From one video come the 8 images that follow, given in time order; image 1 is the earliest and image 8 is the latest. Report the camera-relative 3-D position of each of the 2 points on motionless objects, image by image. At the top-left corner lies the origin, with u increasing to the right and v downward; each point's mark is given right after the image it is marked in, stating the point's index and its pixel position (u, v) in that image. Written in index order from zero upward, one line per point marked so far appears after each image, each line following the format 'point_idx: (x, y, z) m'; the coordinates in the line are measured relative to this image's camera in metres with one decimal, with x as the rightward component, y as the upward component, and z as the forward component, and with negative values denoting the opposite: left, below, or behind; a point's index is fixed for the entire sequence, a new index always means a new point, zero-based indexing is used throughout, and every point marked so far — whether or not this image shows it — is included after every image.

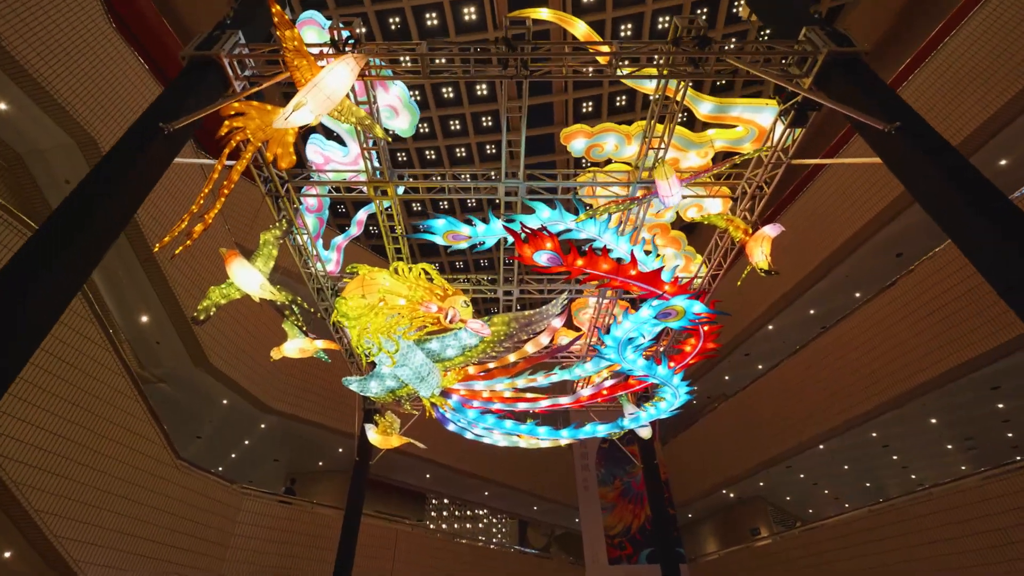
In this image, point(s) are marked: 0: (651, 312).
0: (+2.0, -0.4, +7.2) m
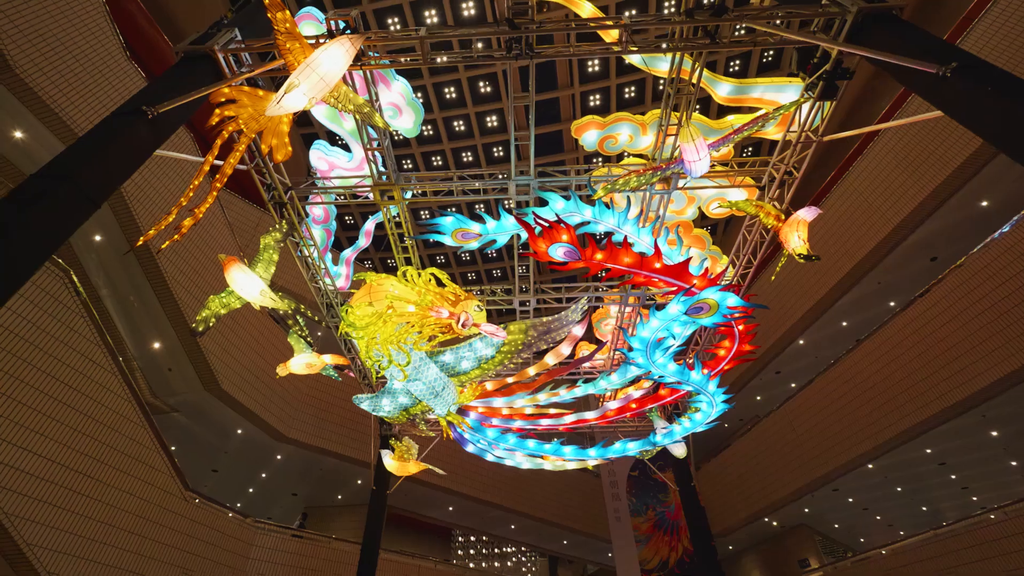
0: (+2.3, -0.3, +6.6) m
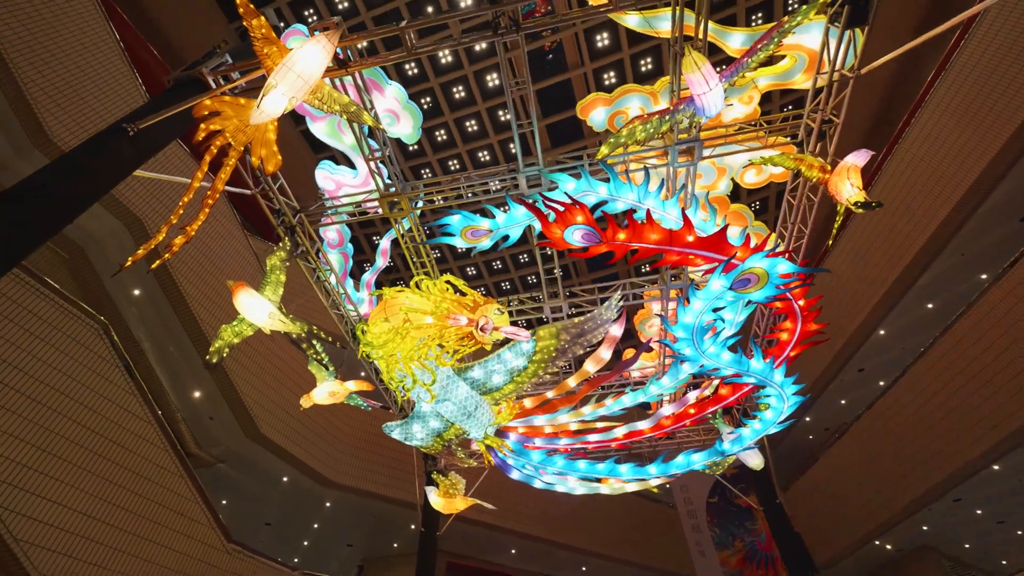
0: (+2.5, 0.0, +5.8) m
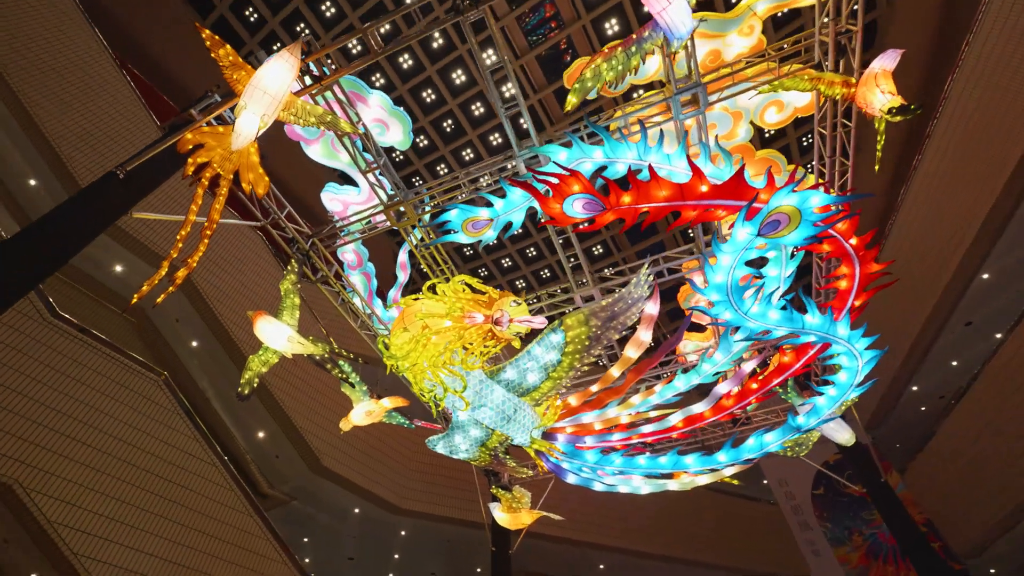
0: (+2.5, +0.6, +5.2) m
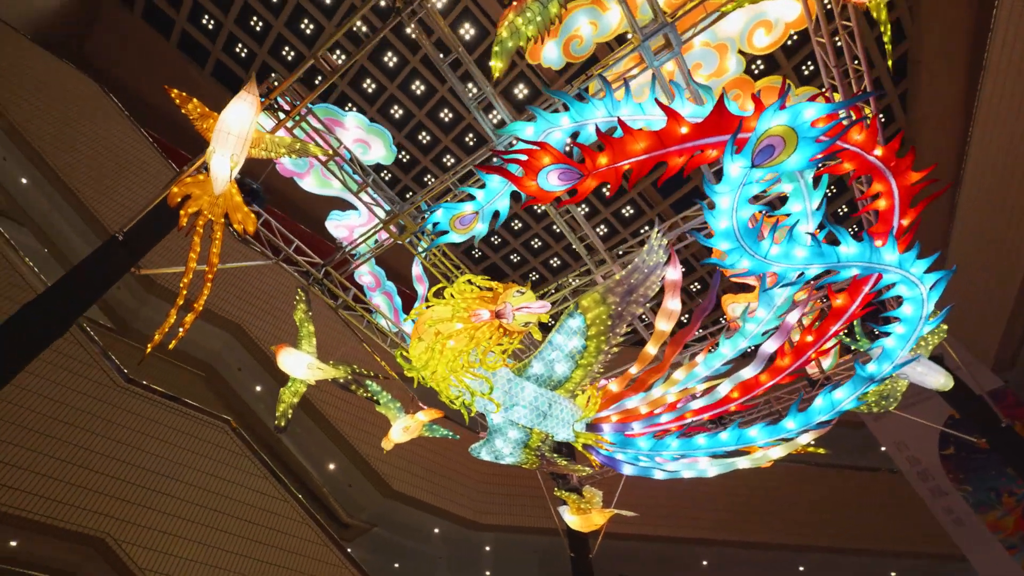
0: (+2.2, +1.2, +4.6) m
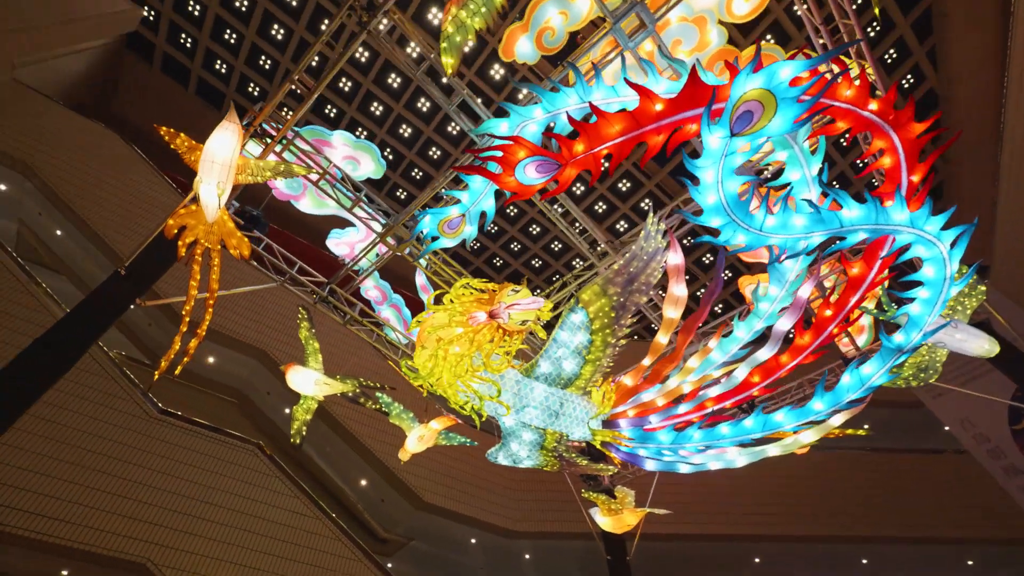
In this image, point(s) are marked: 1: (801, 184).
0: (+1.9, +1.4, +4.4) m
1: (+3.2, +1.1, +5.4) m
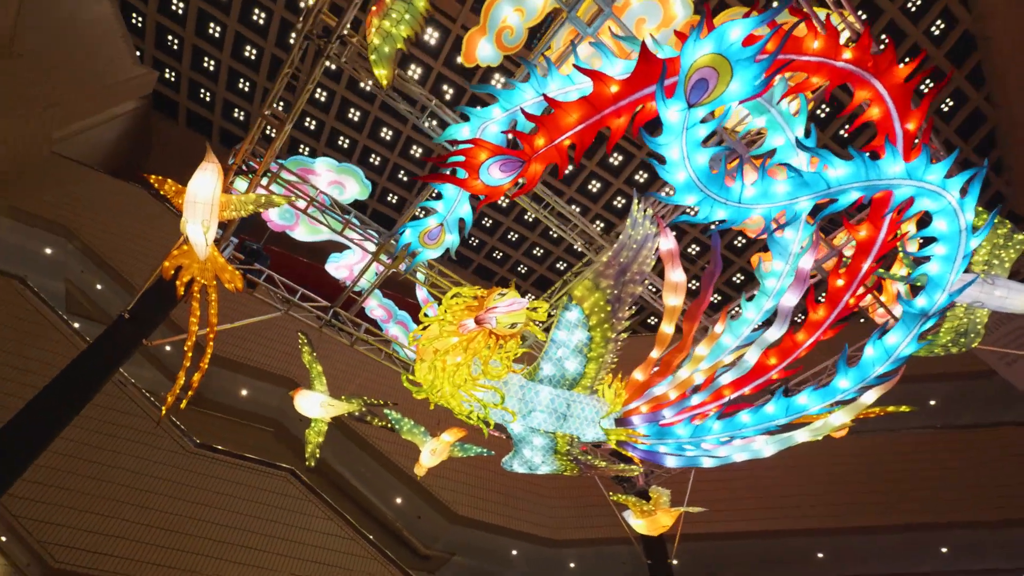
0: (+1.4, +1.5, +4.2) m
1: (+2.8, +1.4, +5.1) m
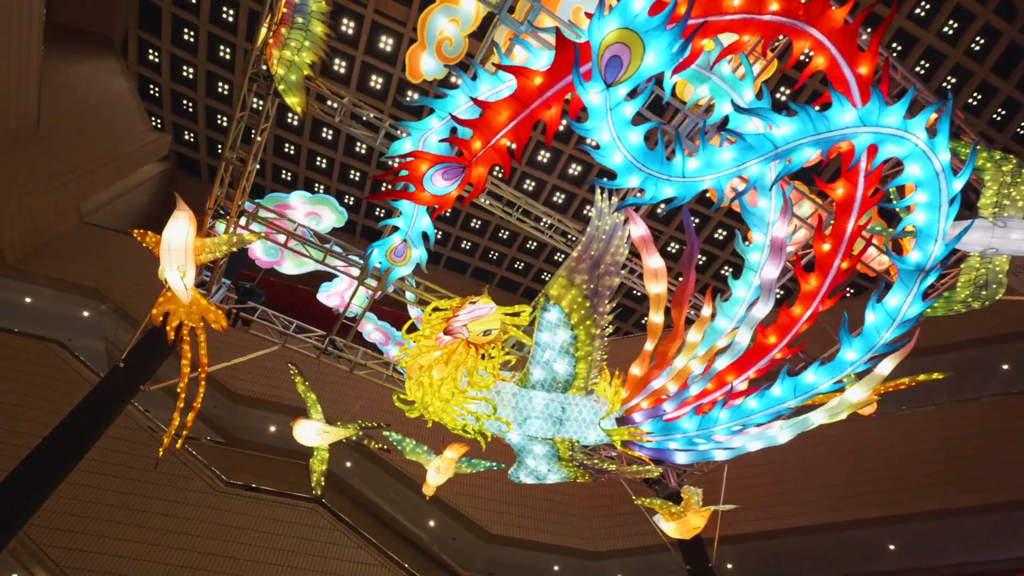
0: (+0.7, +1.7, +4.1) m
1: (+2.2, +1.7, +4.8) m
